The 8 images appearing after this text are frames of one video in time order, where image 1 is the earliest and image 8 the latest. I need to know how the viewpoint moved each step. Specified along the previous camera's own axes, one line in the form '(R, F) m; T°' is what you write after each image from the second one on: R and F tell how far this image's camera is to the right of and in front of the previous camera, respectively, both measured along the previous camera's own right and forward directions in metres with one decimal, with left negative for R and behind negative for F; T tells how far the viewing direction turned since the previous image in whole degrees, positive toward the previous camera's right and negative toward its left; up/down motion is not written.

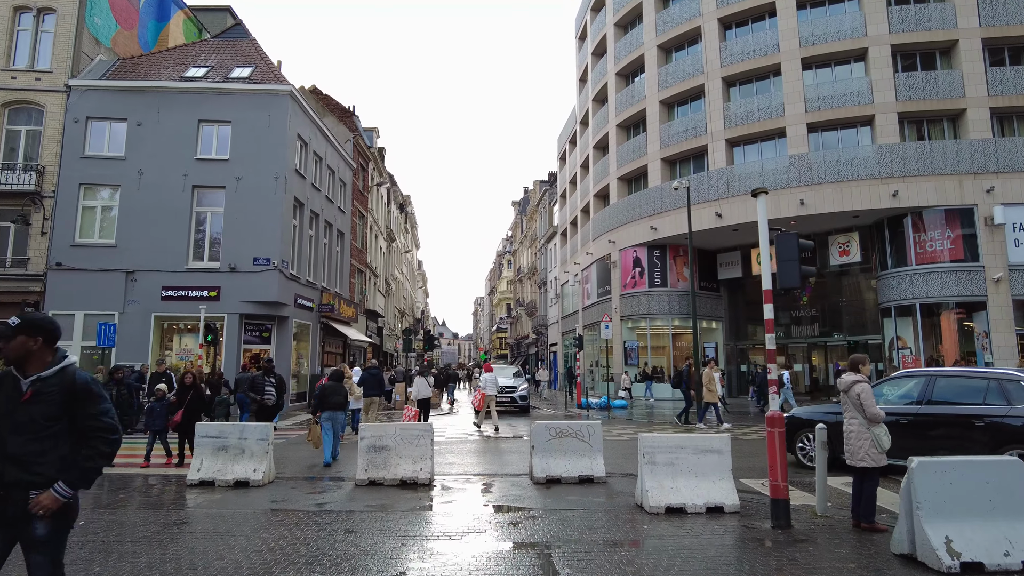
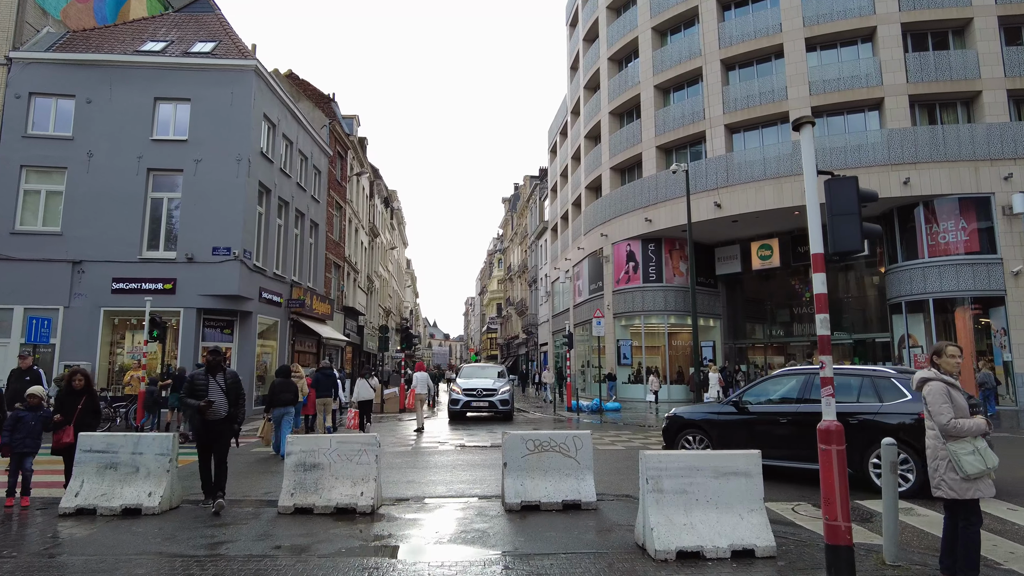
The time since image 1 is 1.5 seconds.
(+0.3, +1.7) m; +1°
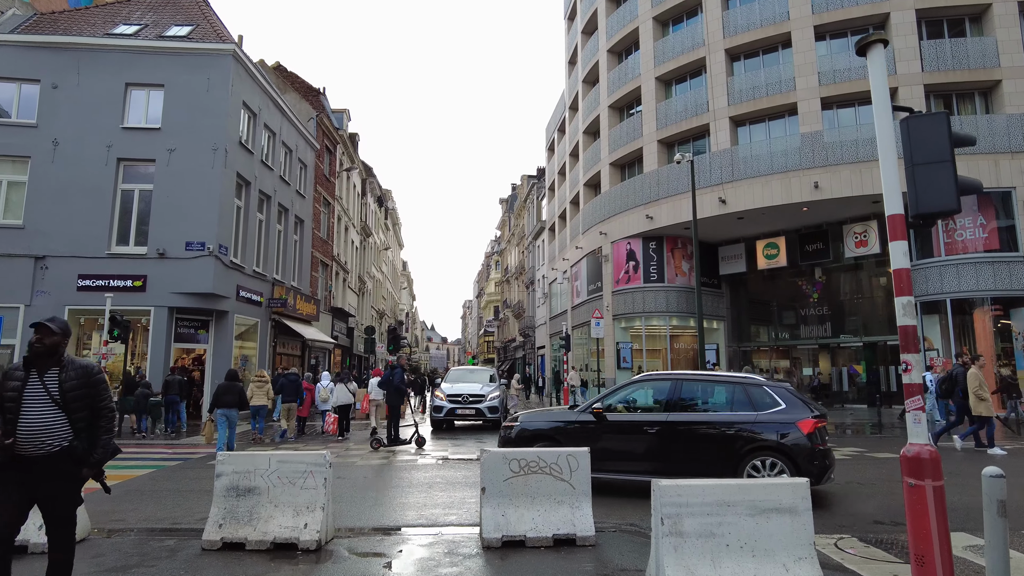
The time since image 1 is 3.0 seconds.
(+0.2, +1.2) m; 0°
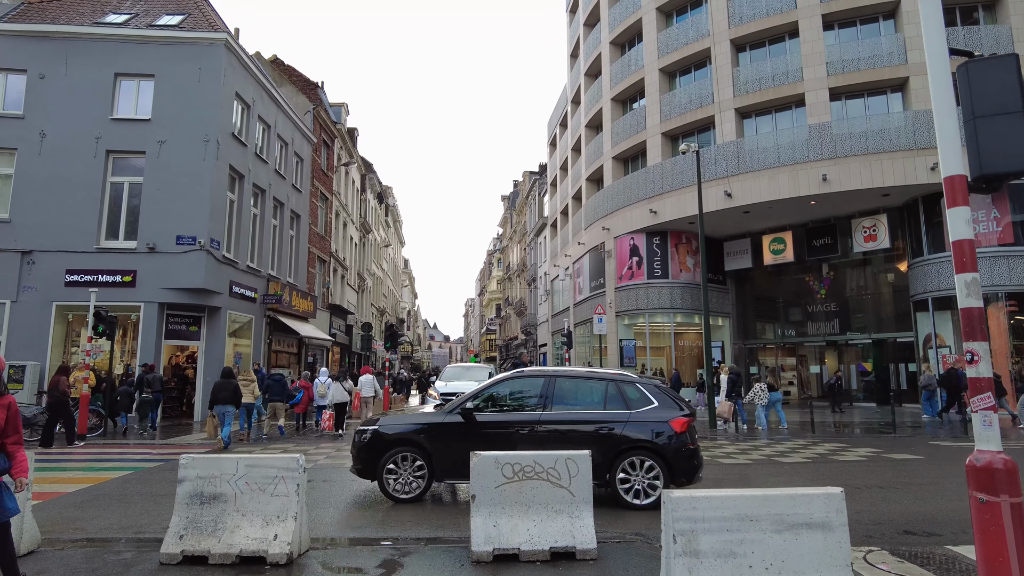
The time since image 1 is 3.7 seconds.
(+0.1, +0.5) m; 0°
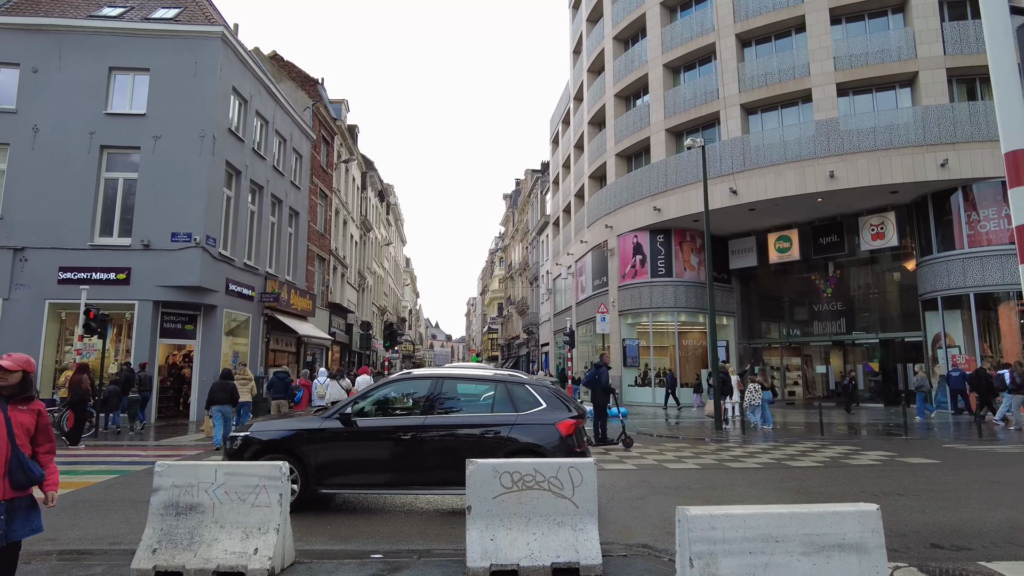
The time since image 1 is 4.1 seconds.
(0.0, +0.3) m; 0°
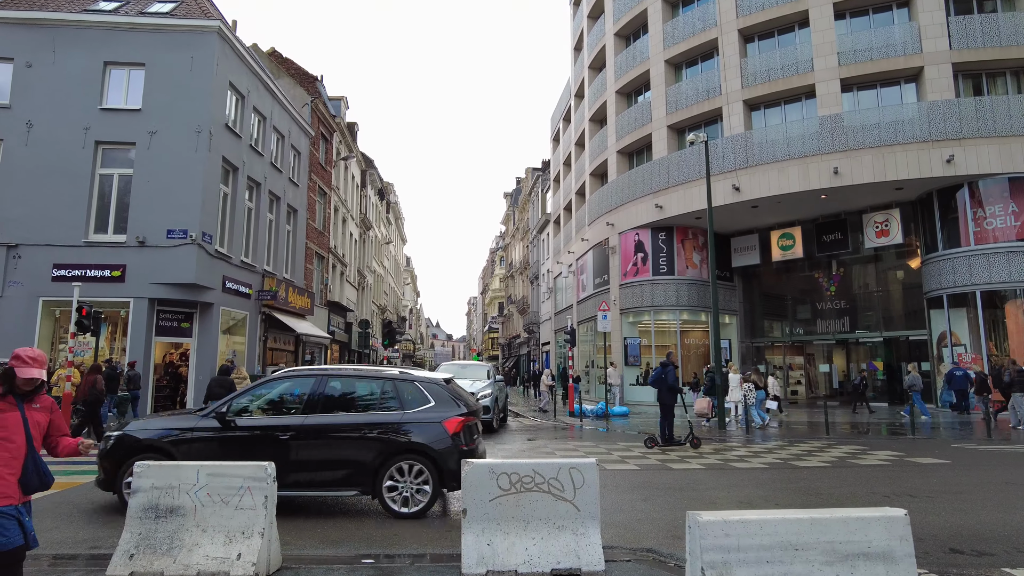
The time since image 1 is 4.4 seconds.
(0.0, +0.2) m; 0°
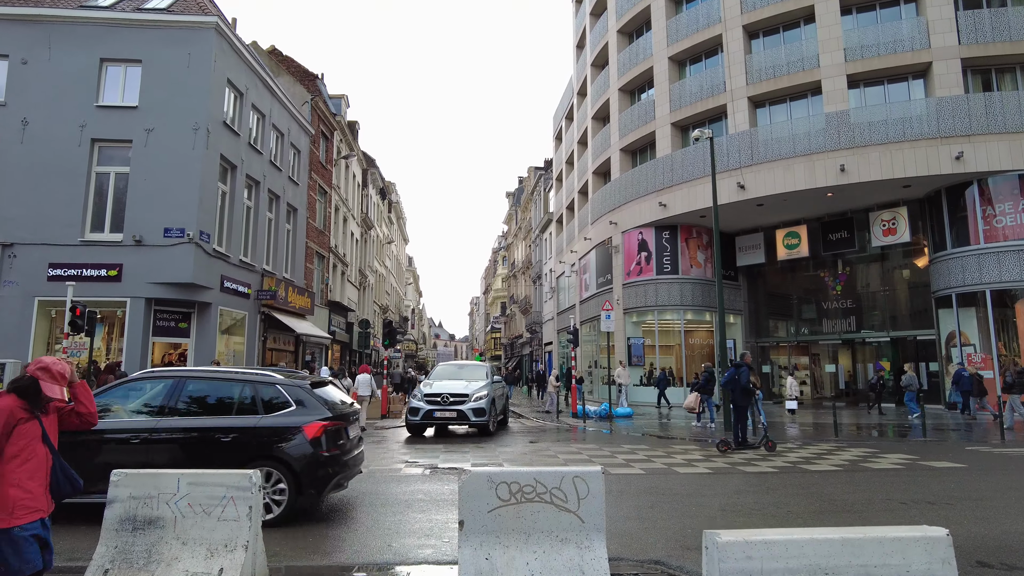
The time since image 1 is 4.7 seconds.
(0.0, +0.3) m; 0°
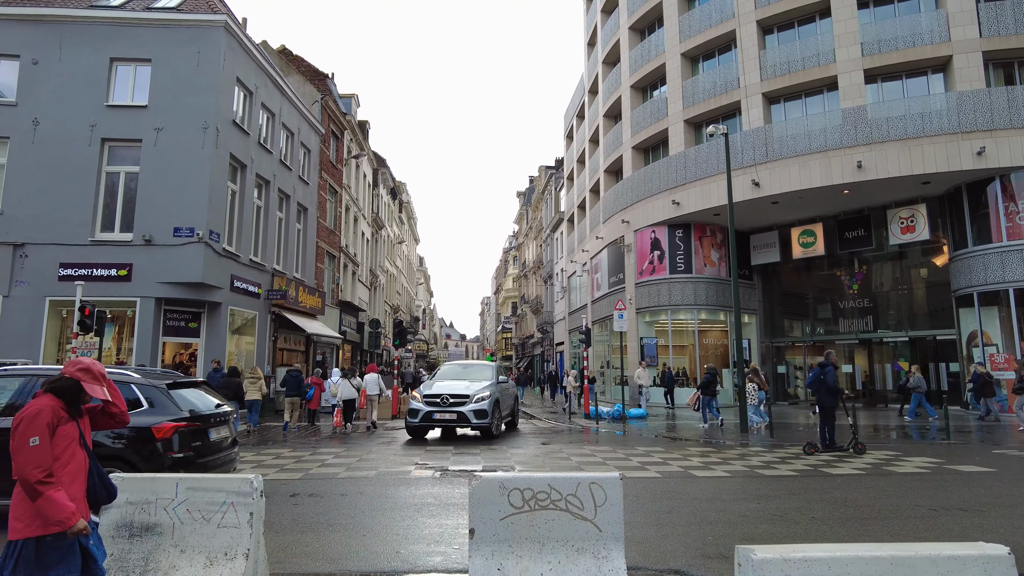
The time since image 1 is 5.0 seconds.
(0.0, +0.2) m; -1°
